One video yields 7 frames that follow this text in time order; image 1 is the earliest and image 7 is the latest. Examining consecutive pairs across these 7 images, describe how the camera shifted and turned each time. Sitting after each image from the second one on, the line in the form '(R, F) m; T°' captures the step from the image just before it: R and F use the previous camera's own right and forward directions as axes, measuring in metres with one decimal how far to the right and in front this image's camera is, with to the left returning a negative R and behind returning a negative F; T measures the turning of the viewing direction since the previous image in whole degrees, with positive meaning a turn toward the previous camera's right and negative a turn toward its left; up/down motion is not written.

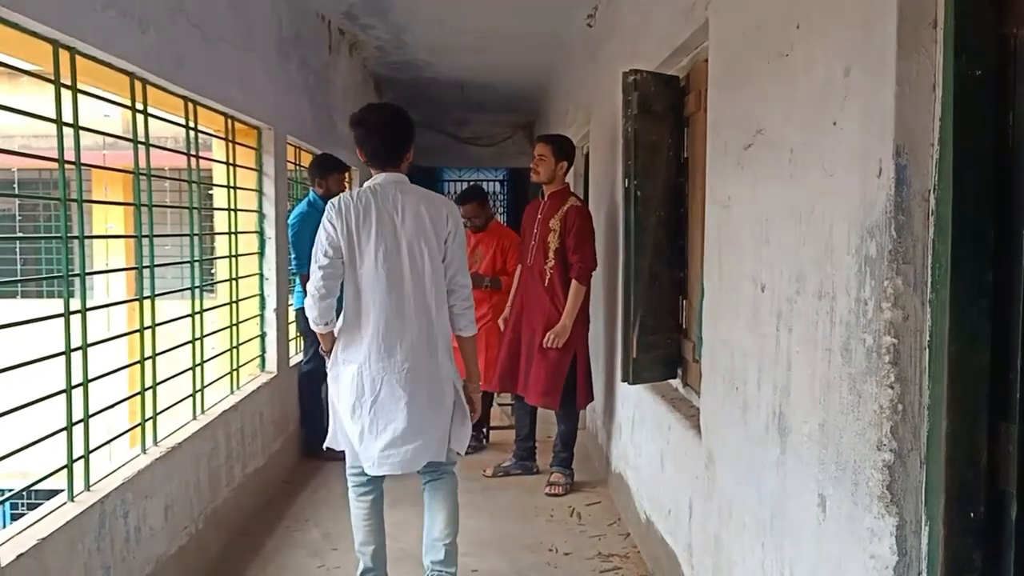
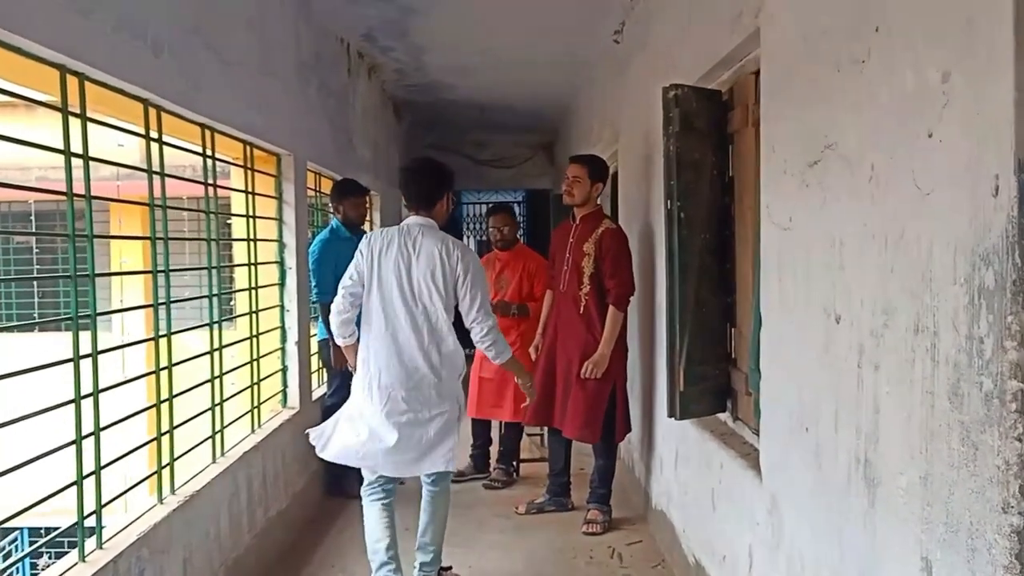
(-0.1, +0.2) m; -1°
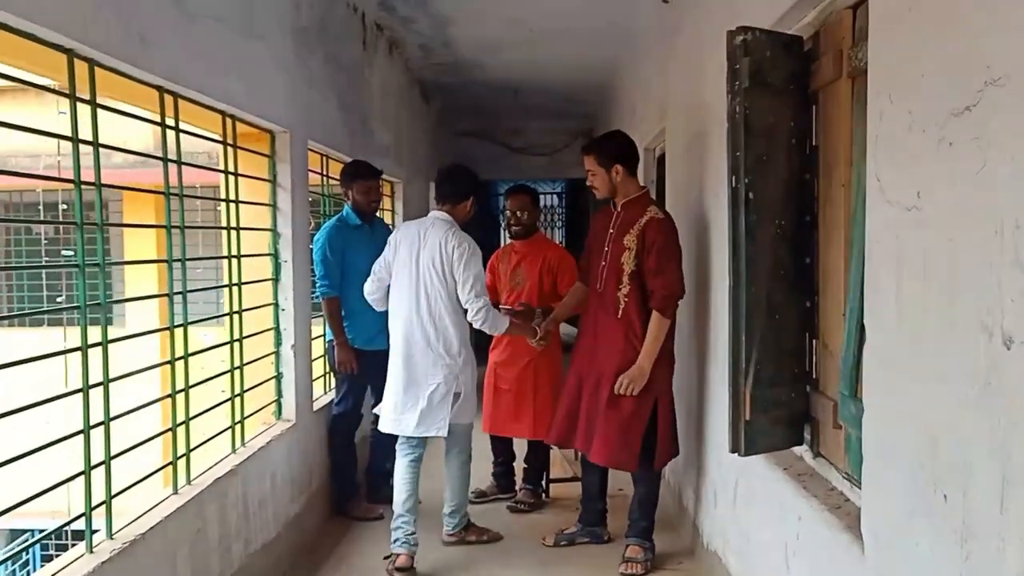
(+0.1, +0.5) m; -3°
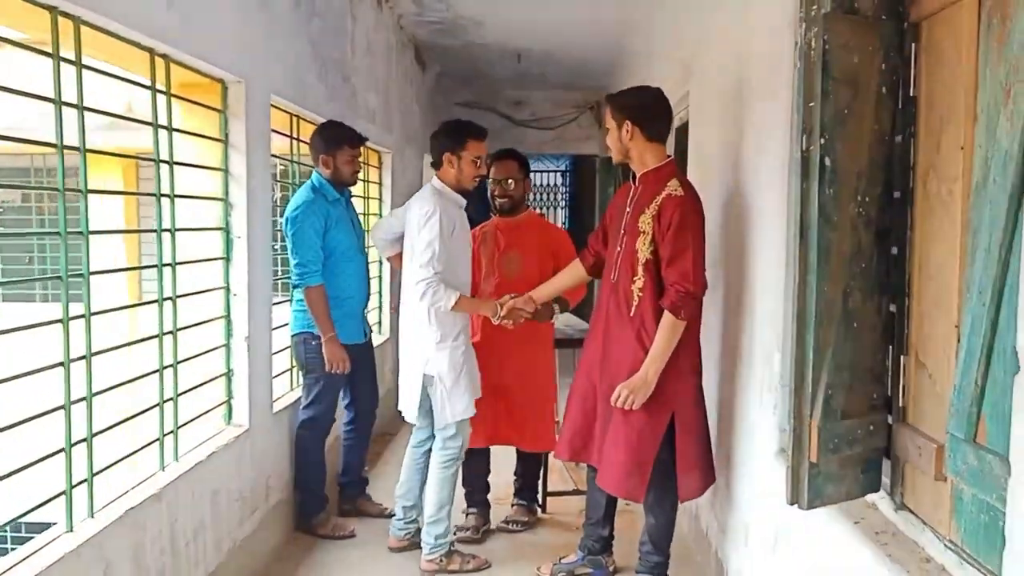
(0.0, +0.5) m; 0°
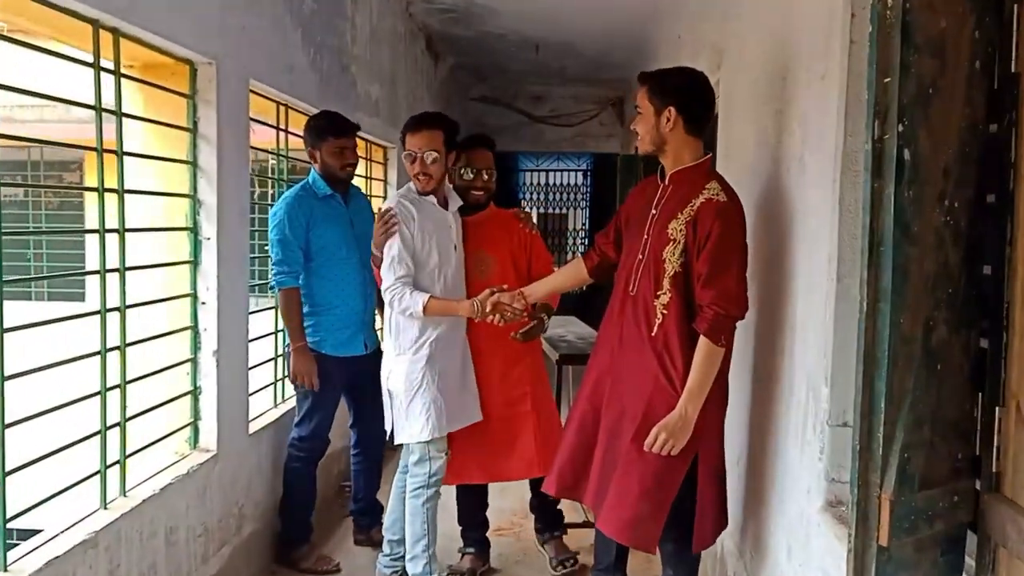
(+0.1, +0.3) m; -2°
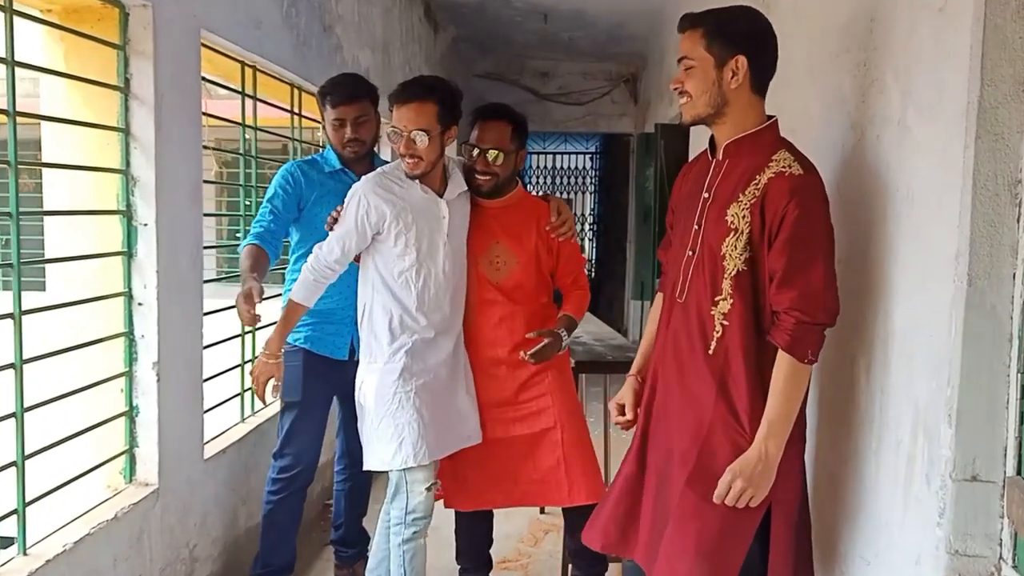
(0.0, +0.4) m; 0°
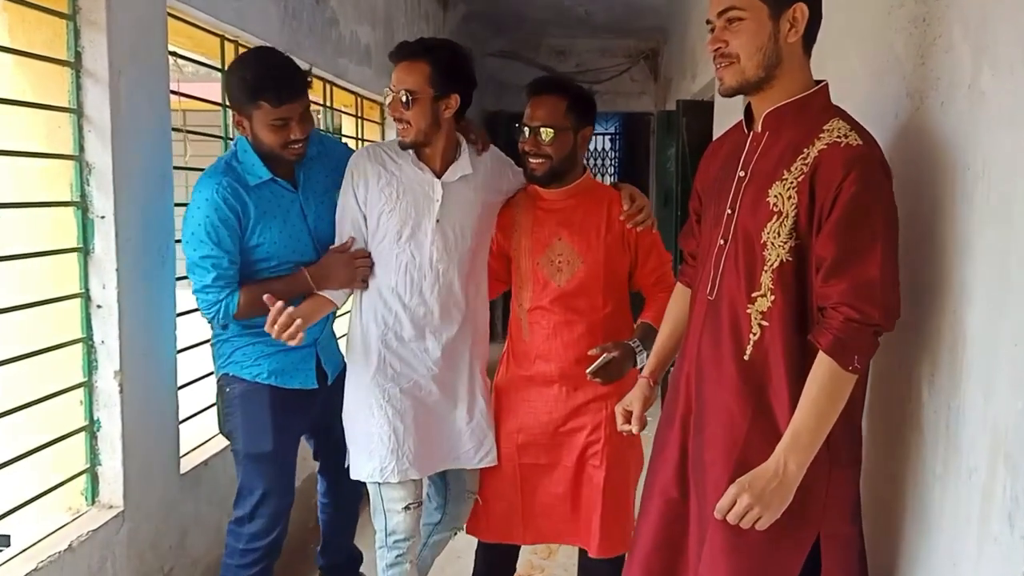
(0.0, +0.2) m; -2°
